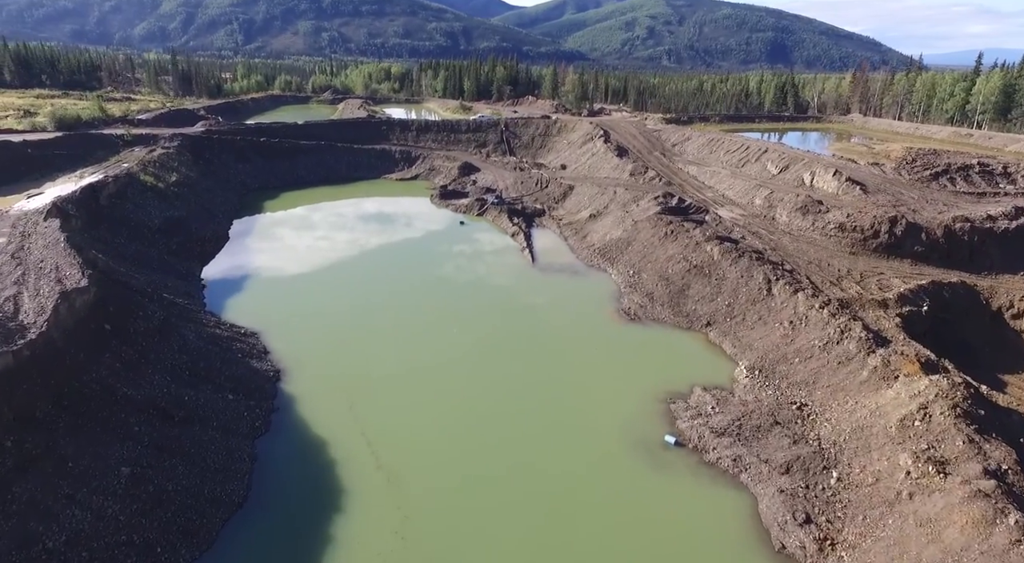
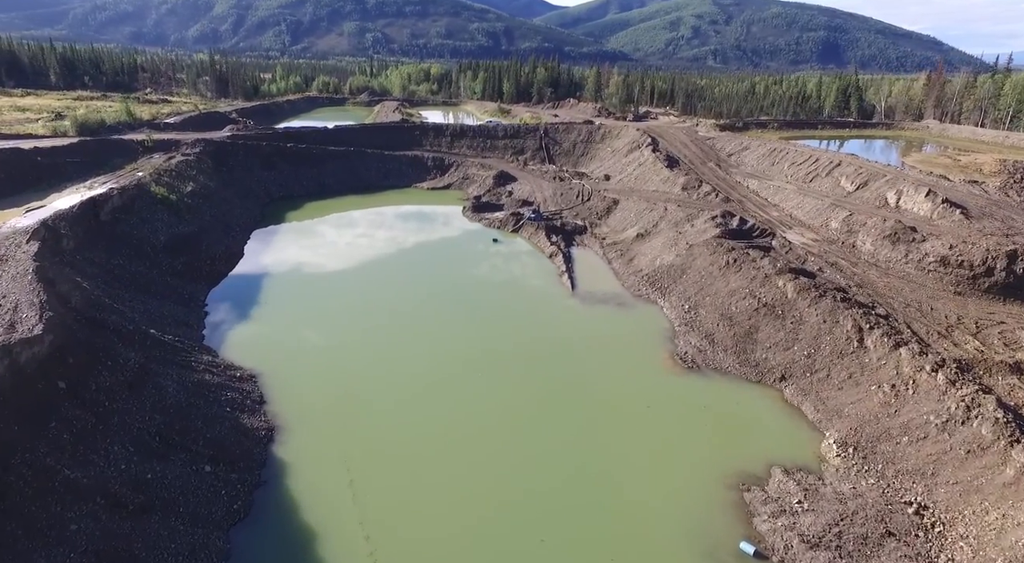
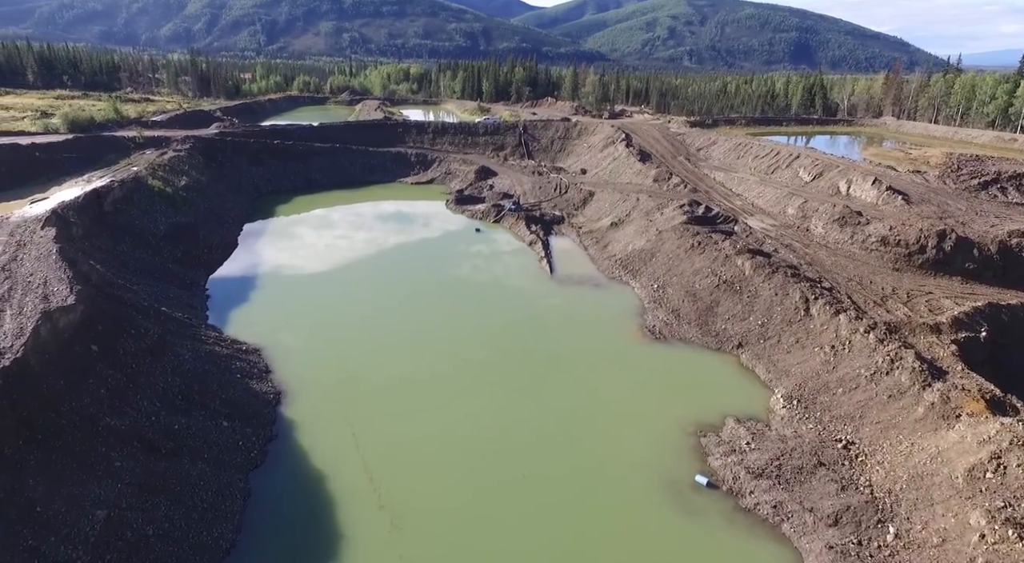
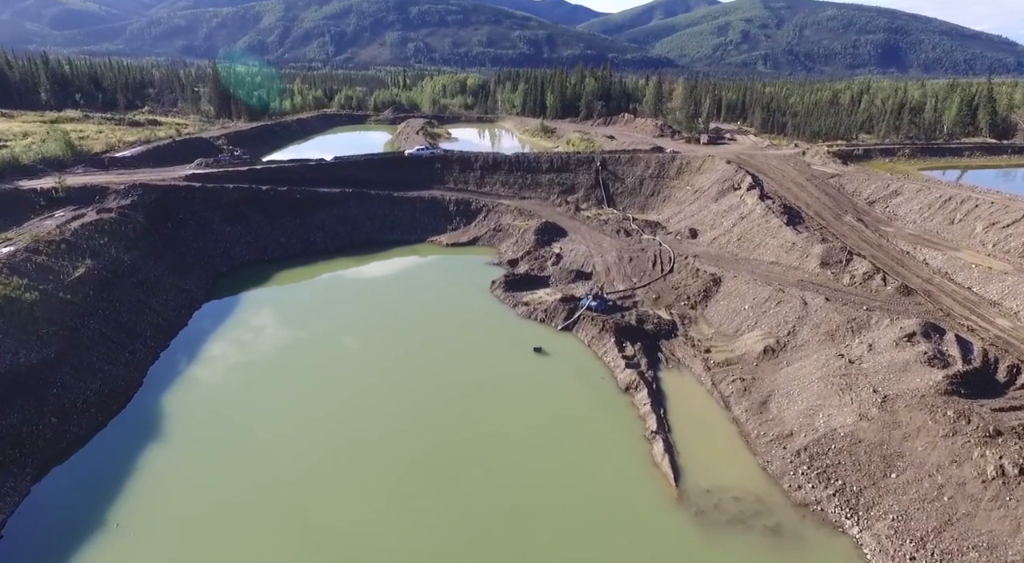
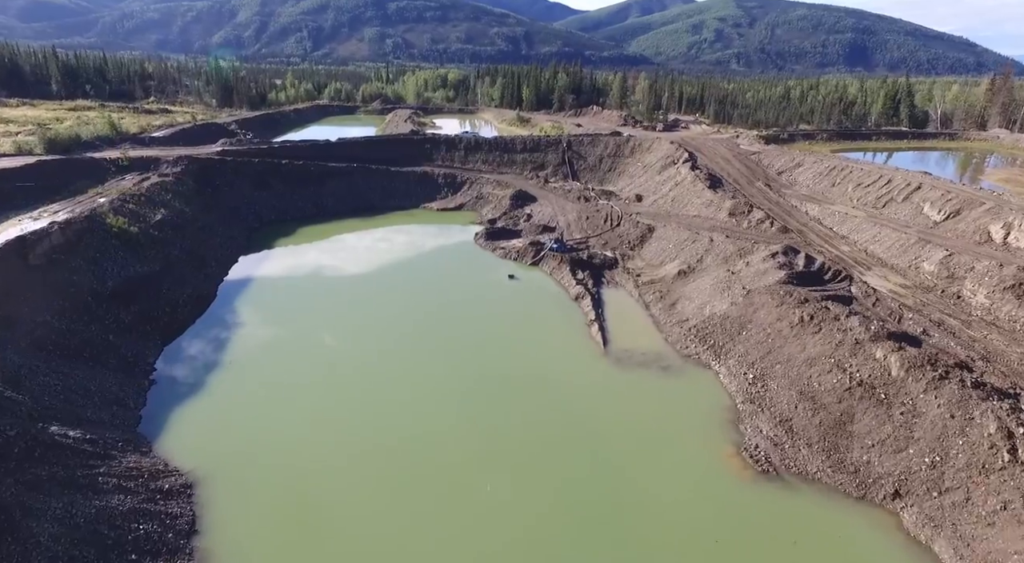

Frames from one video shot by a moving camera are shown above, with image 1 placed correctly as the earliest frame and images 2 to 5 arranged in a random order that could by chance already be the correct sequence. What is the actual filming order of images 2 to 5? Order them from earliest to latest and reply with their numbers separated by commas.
3, 2, 5, 4
